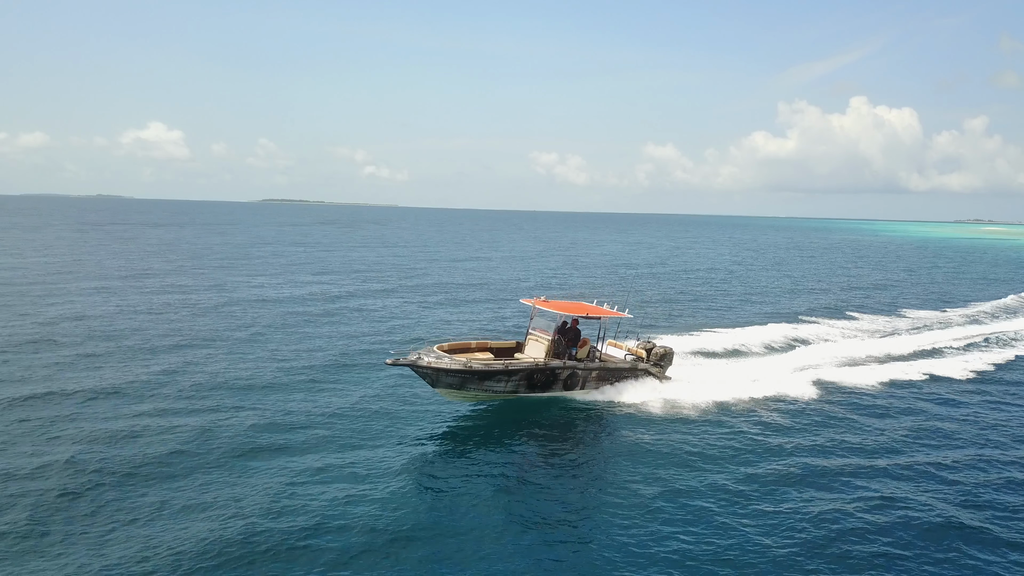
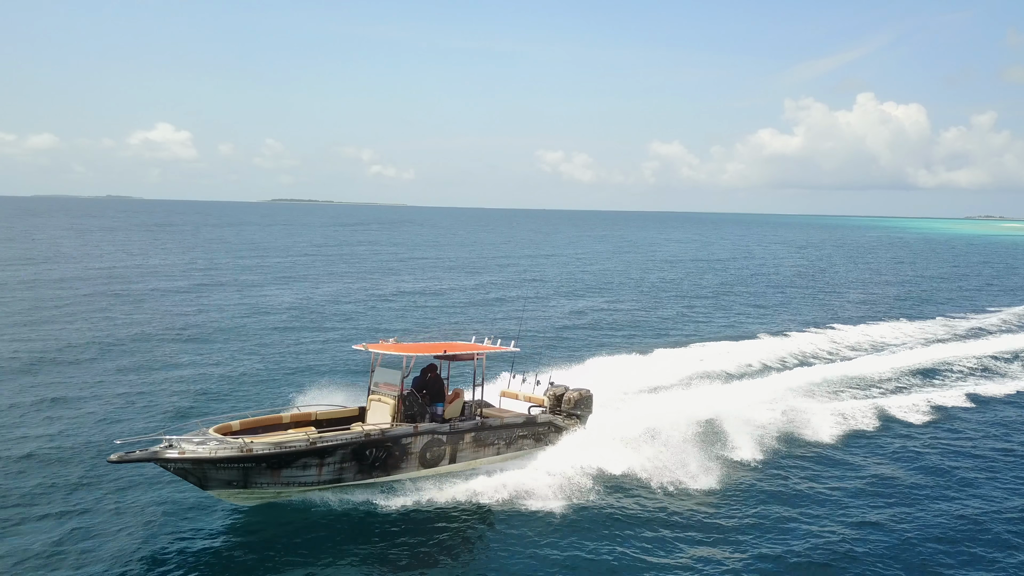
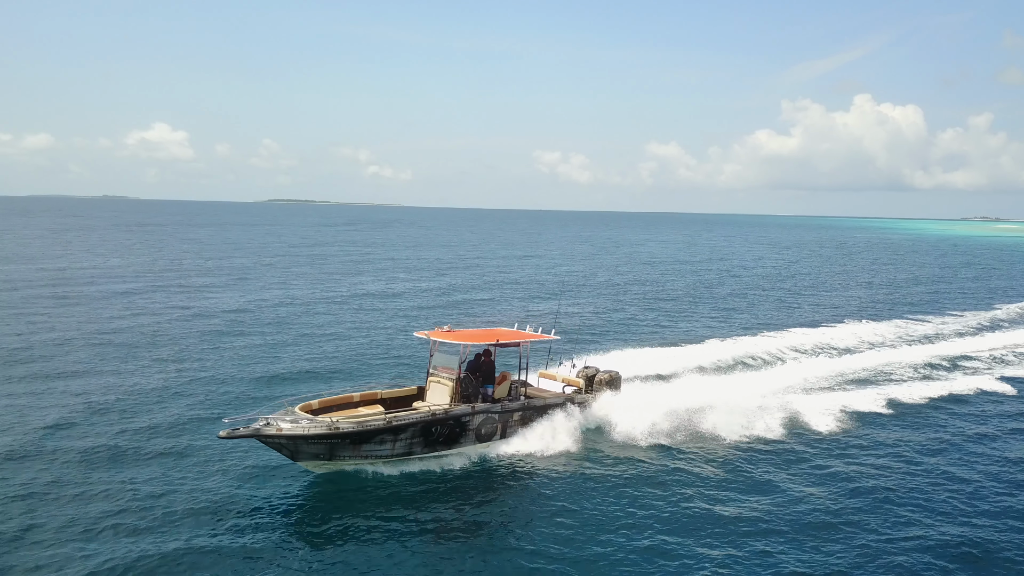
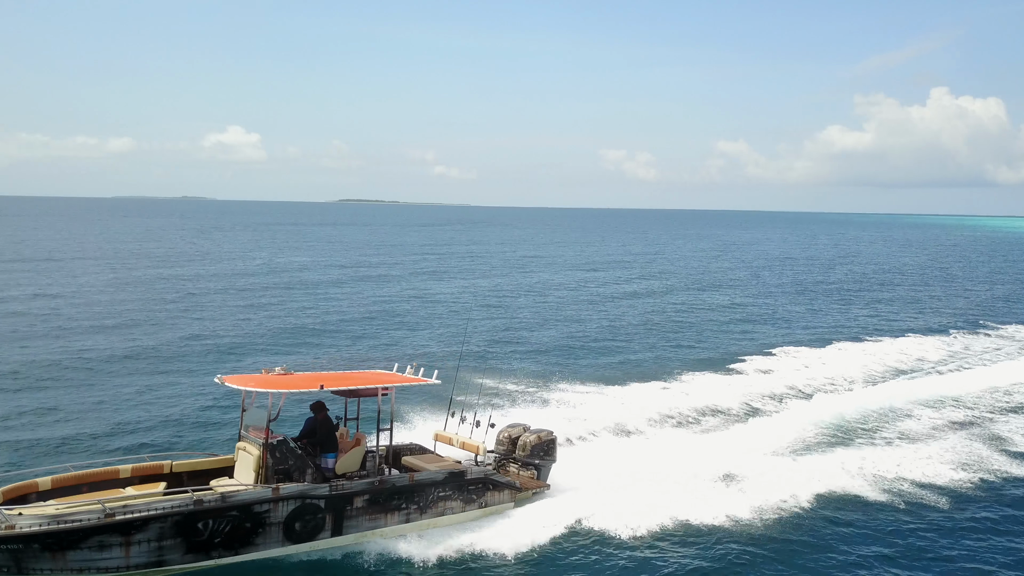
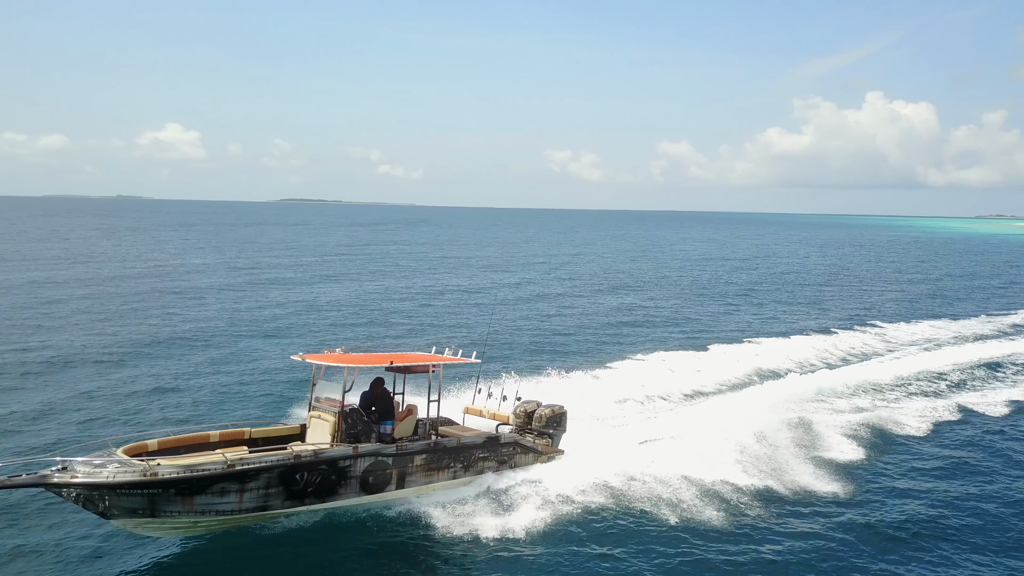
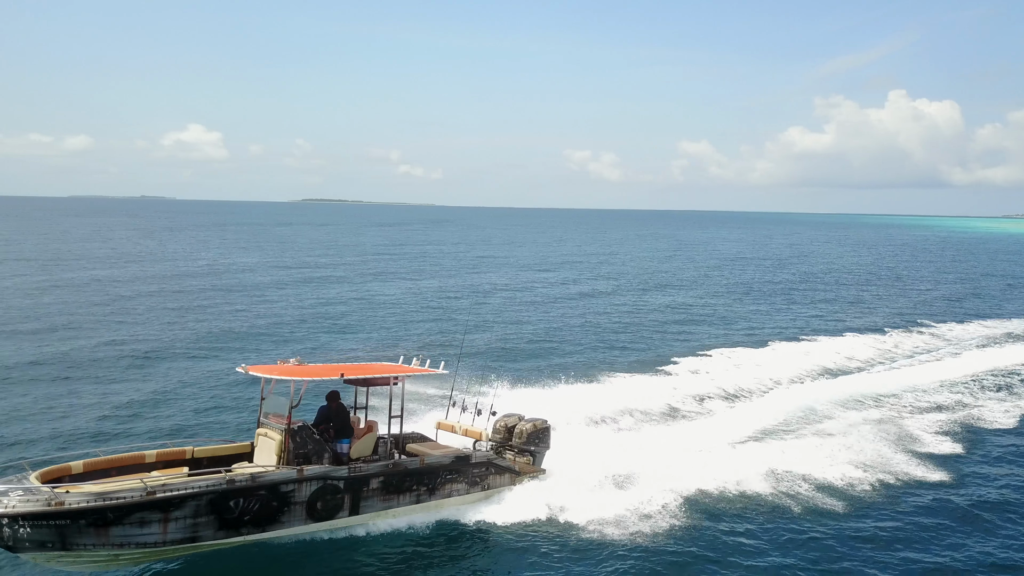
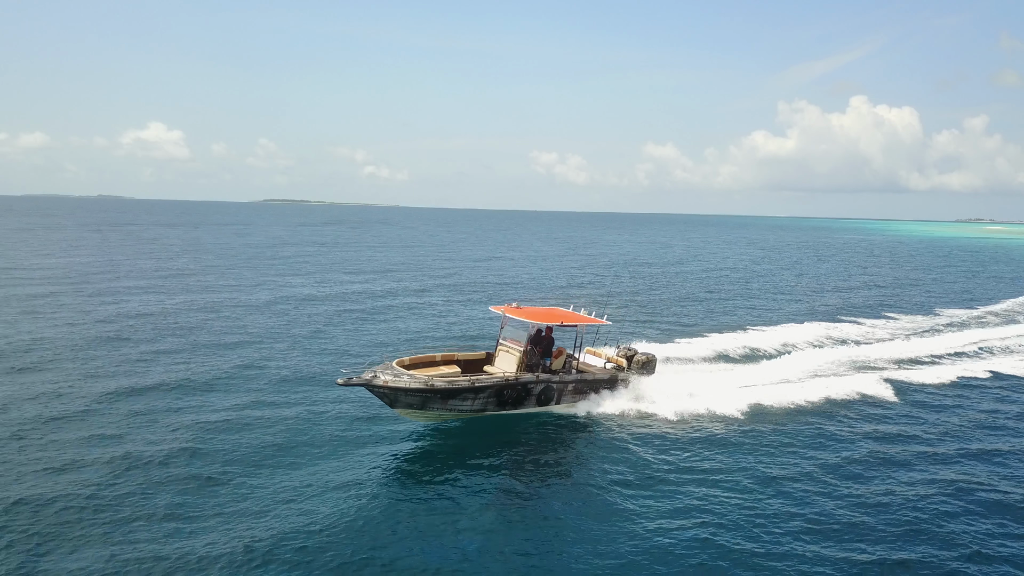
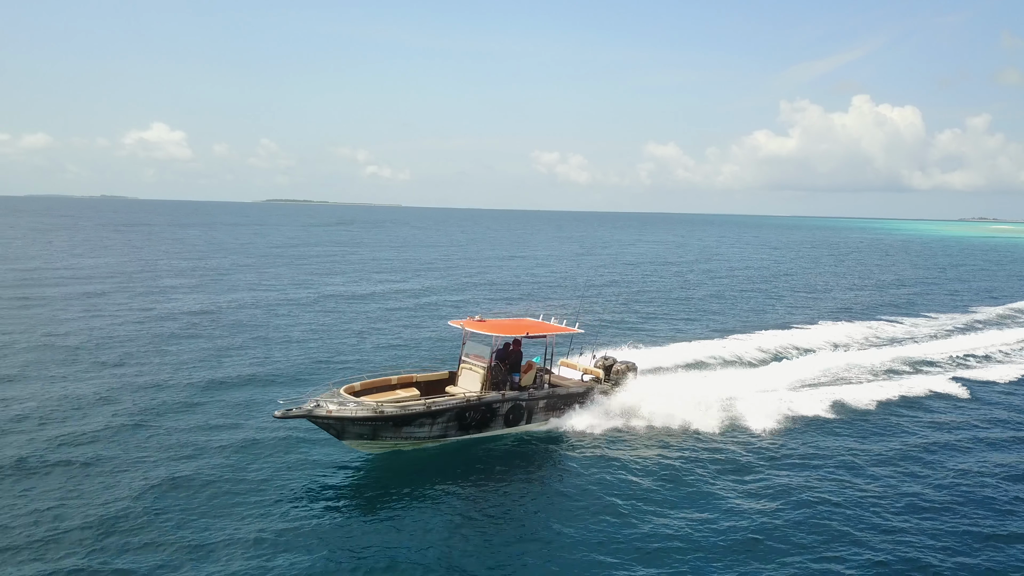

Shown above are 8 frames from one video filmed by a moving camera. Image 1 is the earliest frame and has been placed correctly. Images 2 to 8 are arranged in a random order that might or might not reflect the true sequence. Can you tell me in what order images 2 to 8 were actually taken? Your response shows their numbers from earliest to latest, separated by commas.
7, 8, 3, 2, 5, 6, 4
